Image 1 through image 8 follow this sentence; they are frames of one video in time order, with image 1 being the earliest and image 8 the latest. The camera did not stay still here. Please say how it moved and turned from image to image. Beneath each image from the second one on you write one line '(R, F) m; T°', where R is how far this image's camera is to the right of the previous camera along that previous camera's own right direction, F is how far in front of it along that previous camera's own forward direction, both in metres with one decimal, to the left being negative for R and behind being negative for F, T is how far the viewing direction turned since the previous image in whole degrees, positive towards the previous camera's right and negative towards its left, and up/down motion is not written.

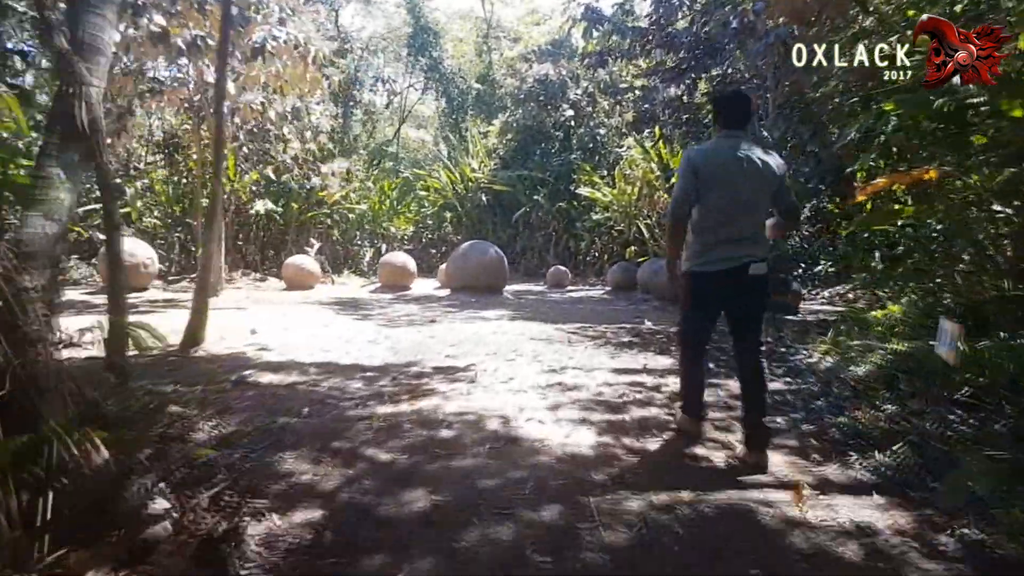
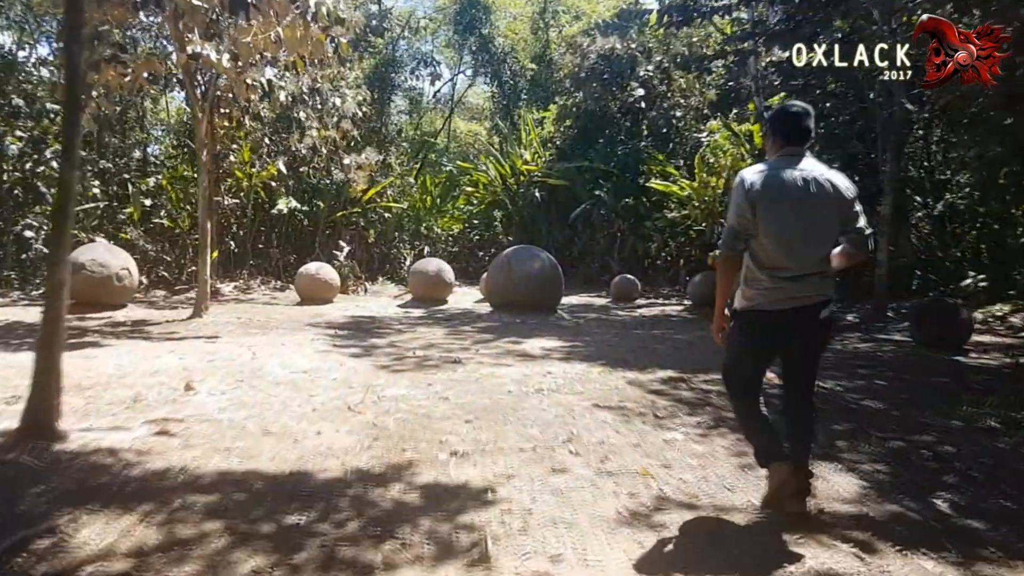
(0.0, +2.6) m; -5°
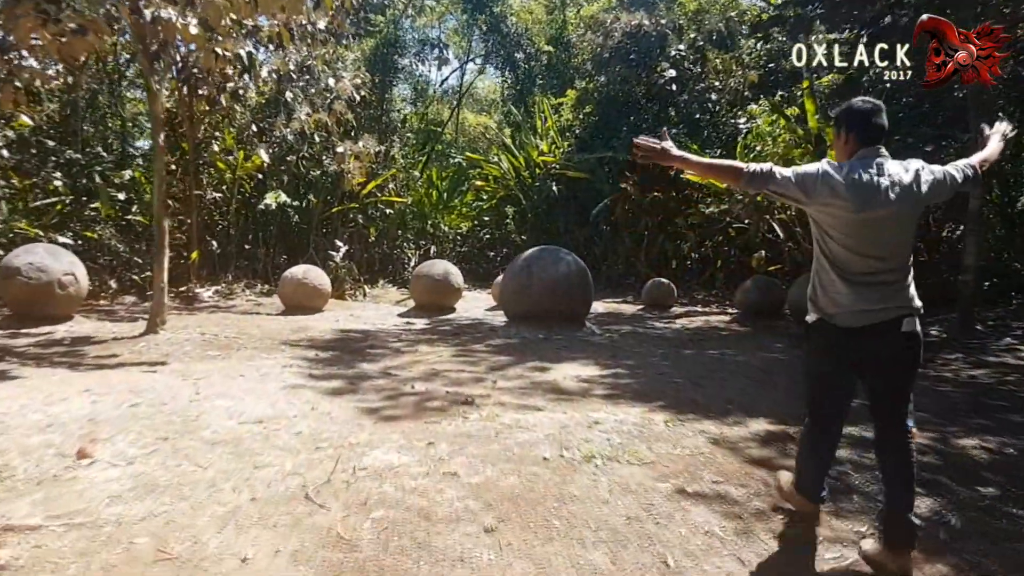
(-0.2, +1.7) m; -1°
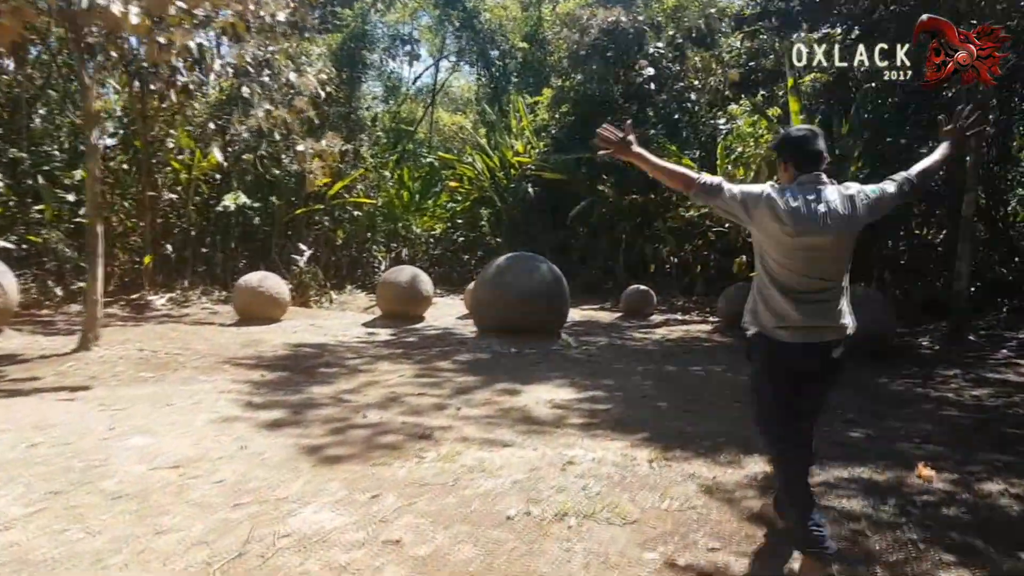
(+0.1, +0.6) m; +2°
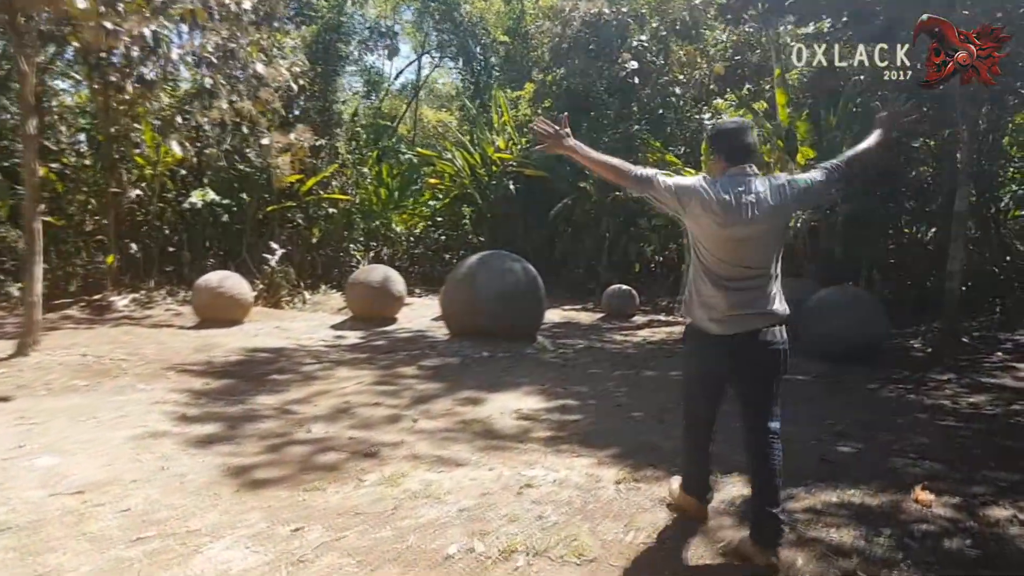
(+0.2, +0.4) m; +1°
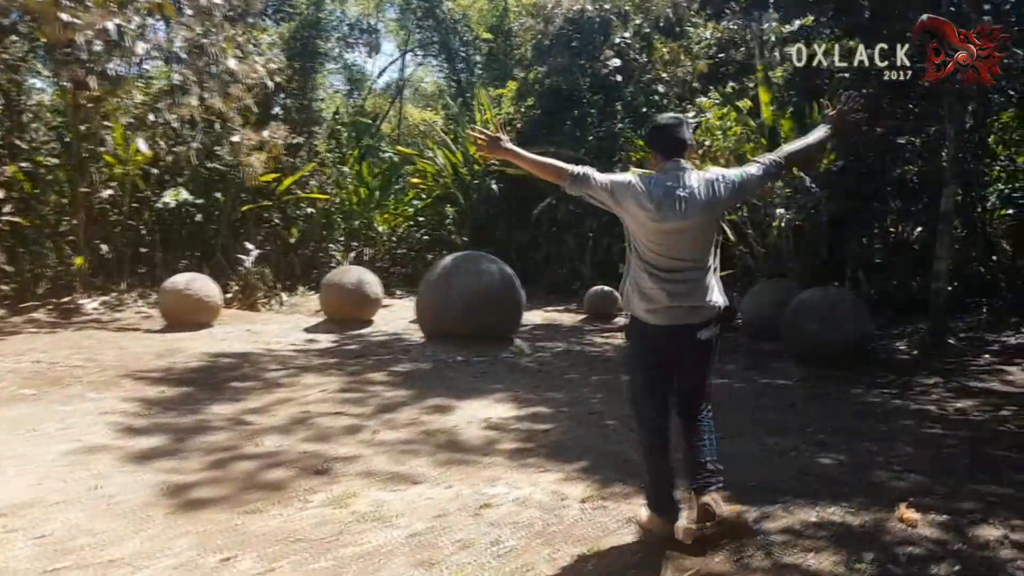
(+0.2, +0.3) m; +1°
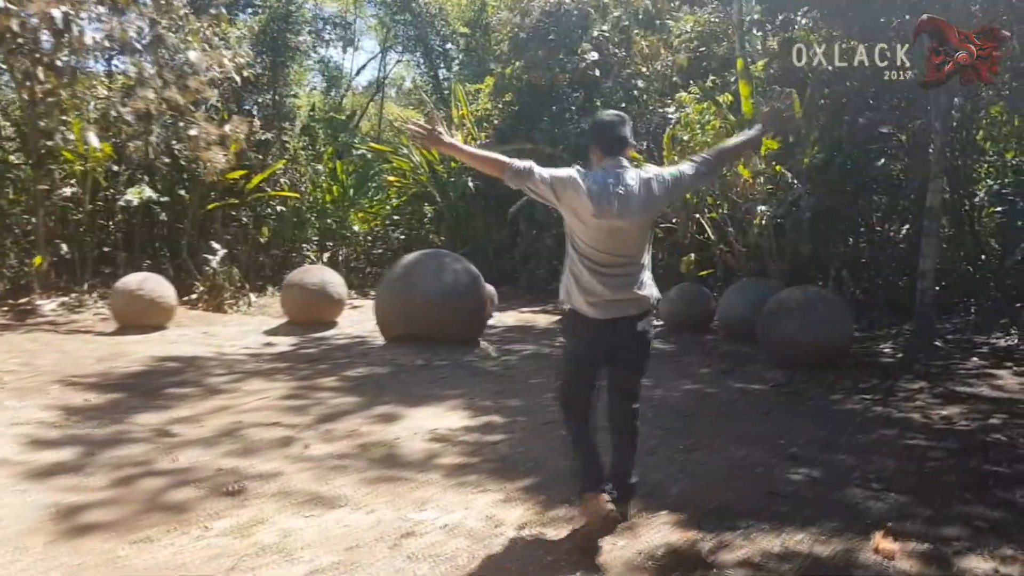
(+0.3, +0.4) m; +1°
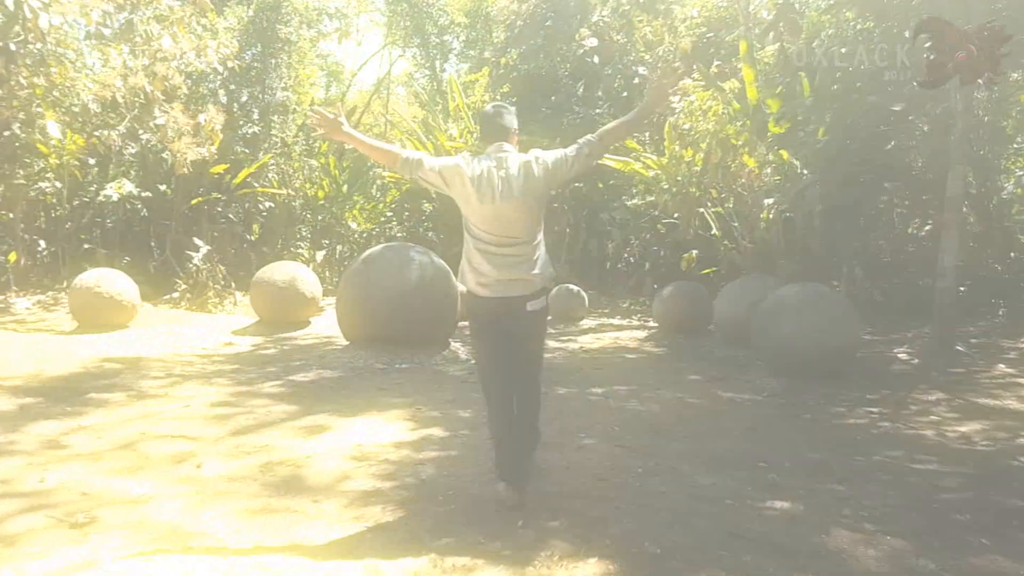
(+0.4, +0.6) m; -2°
